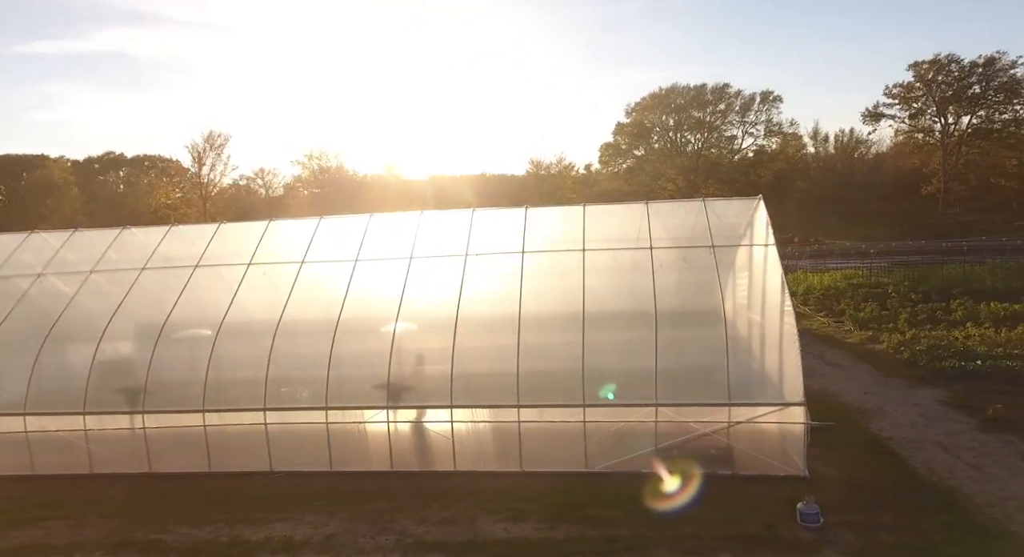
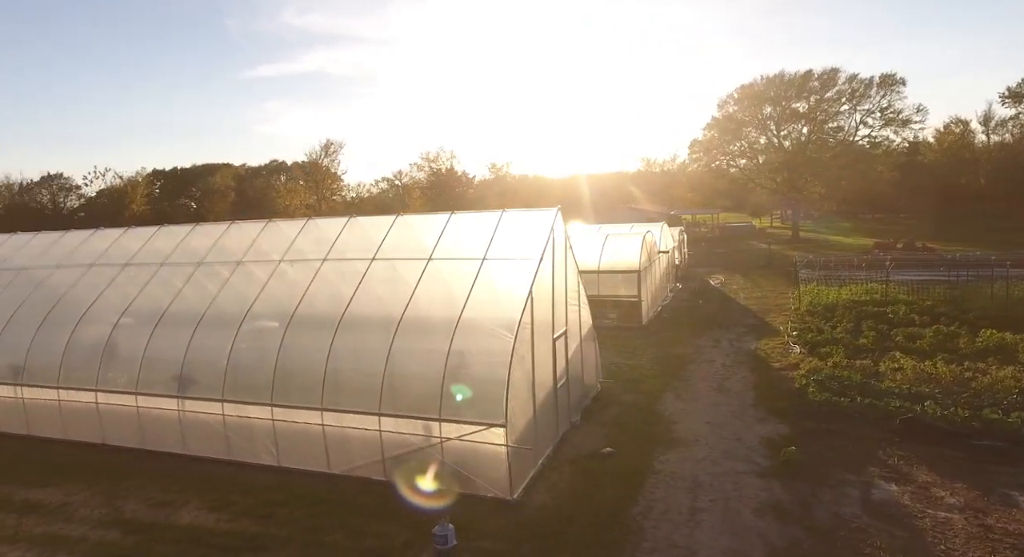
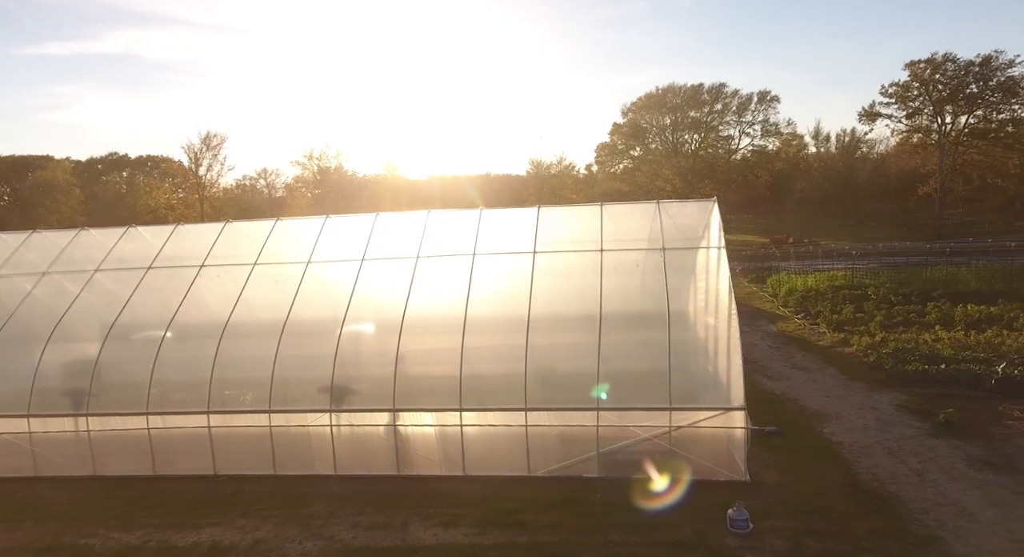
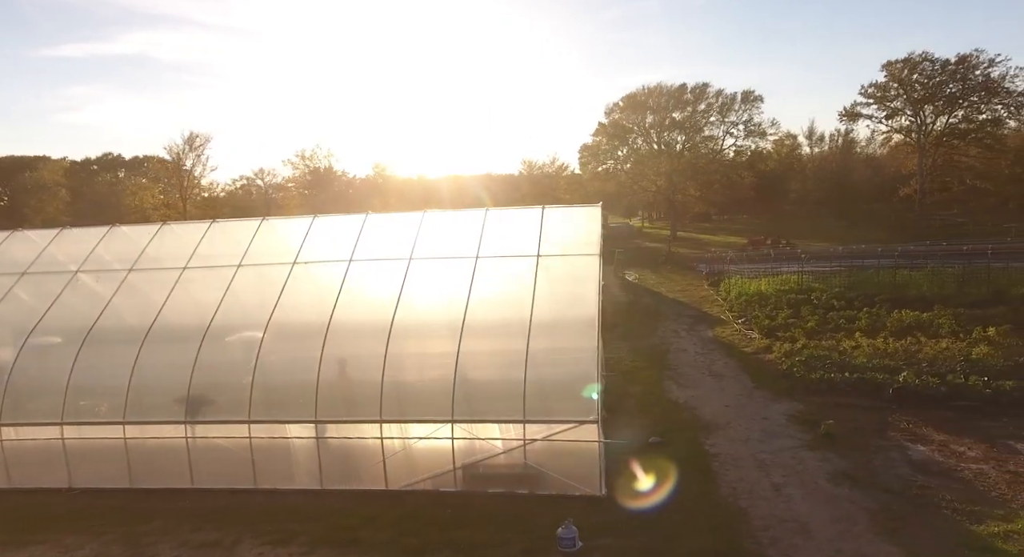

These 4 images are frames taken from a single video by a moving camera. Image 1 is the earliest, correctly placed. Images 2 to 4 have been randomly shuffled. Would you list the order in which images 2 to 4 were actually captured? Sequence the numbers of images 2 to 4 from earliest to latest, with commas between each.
3, 4, 2
